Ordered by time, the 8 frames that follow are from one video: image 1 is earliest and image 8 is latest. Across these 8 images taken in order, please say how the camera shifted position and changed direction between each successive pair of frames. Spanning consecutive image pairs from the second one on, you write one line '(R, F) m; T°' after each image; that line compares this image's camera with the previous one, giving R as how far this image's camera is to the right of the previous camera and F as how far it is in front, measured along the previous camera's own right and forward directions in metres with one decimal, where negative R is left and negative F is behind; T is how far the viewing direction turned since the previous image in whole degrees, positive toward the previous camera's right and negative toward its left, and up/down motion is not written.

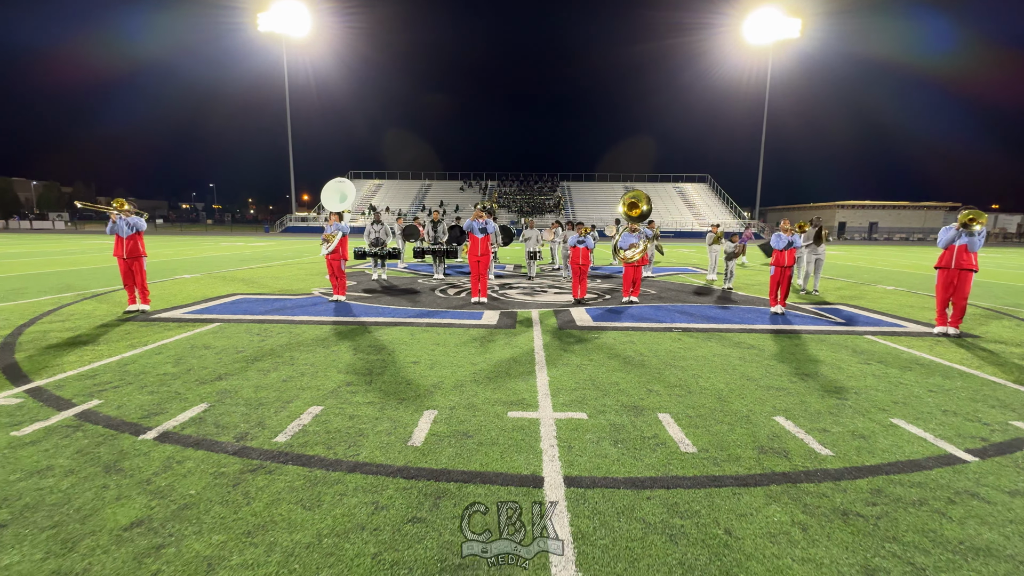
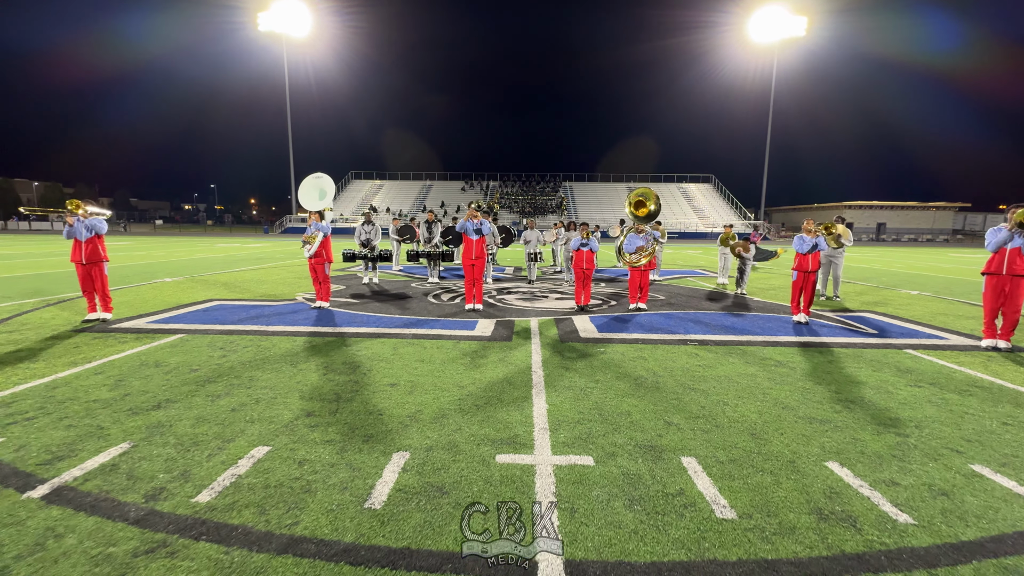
(+0.1, +0.7) m; 0°
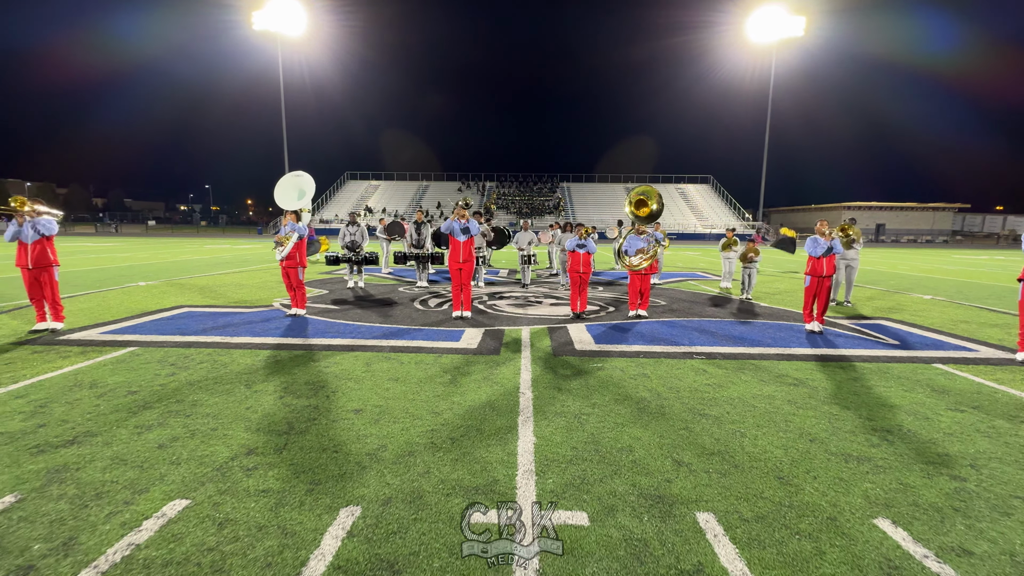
(+0.1, +0.5) m; 0°
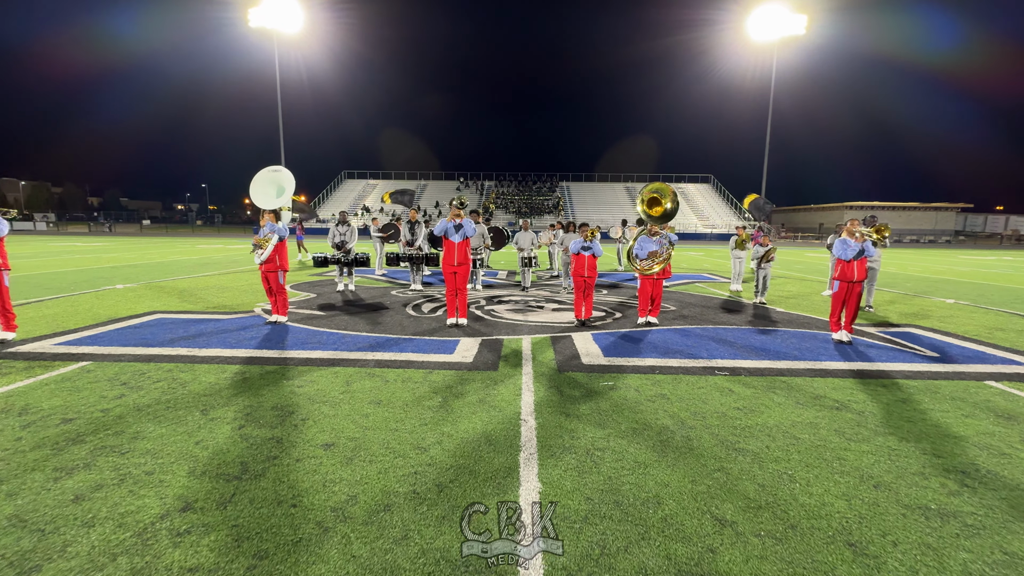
(0.0, +0.6) m; 0°
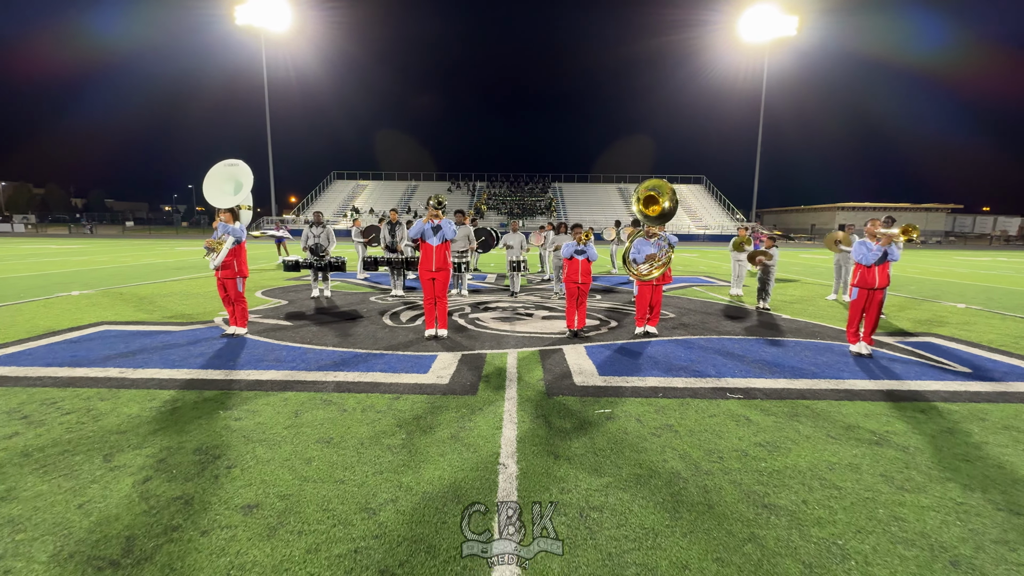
(+0.1, +0.6) m; +1°
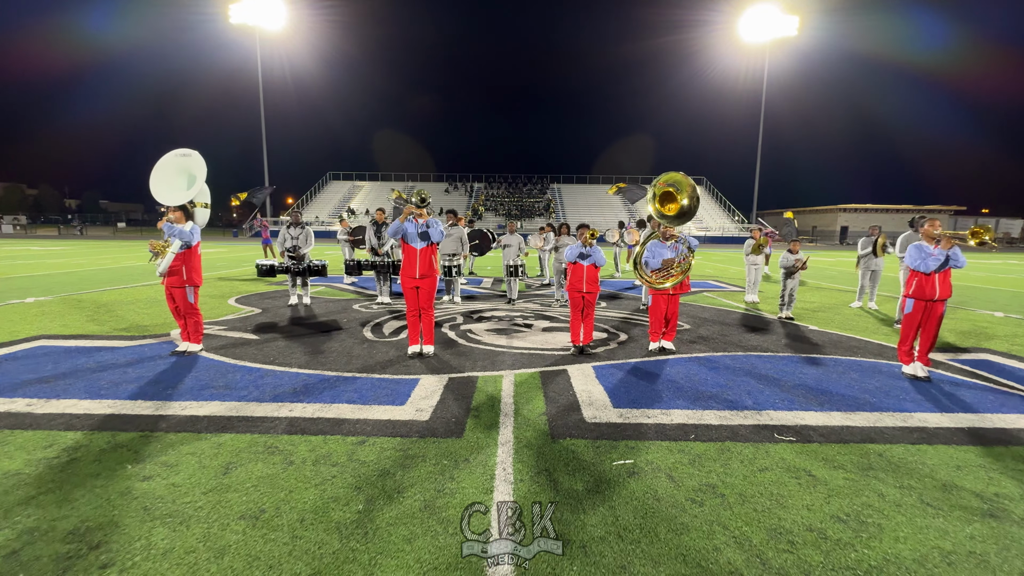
(0.0, +0.8) m; 0°
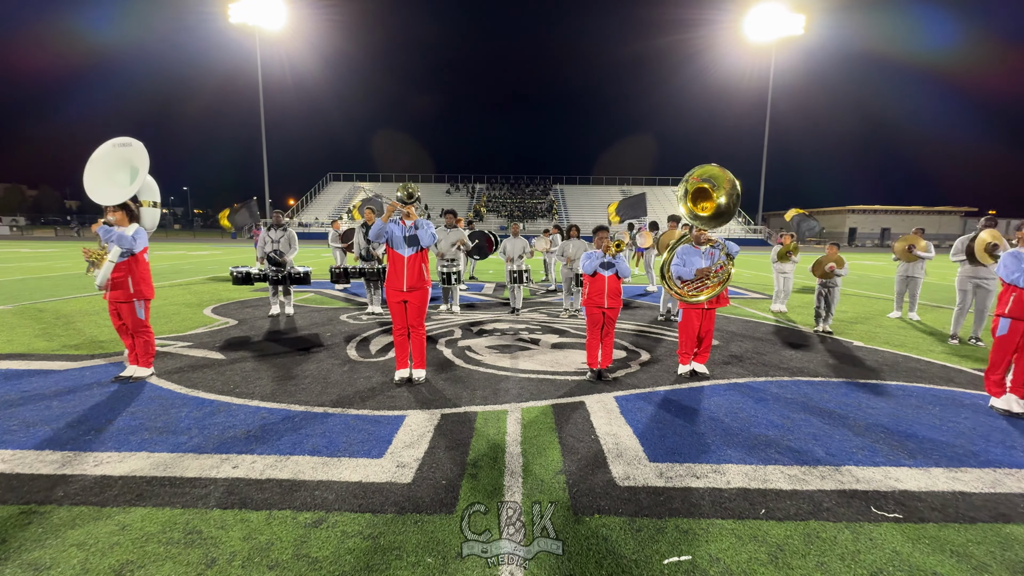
(0.0, +0.8) m; 0°
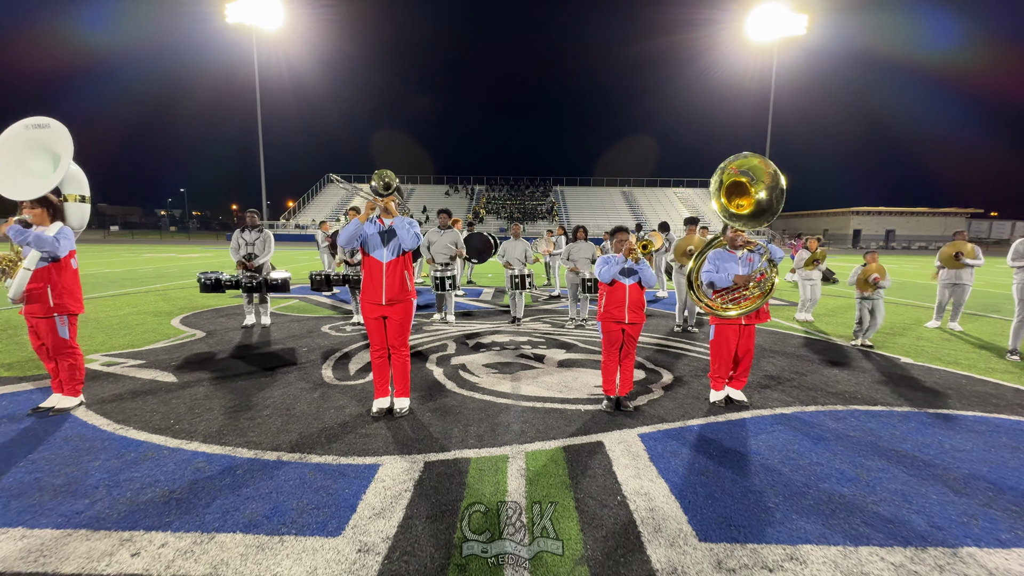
(0.0, +0.7) m; 0°
